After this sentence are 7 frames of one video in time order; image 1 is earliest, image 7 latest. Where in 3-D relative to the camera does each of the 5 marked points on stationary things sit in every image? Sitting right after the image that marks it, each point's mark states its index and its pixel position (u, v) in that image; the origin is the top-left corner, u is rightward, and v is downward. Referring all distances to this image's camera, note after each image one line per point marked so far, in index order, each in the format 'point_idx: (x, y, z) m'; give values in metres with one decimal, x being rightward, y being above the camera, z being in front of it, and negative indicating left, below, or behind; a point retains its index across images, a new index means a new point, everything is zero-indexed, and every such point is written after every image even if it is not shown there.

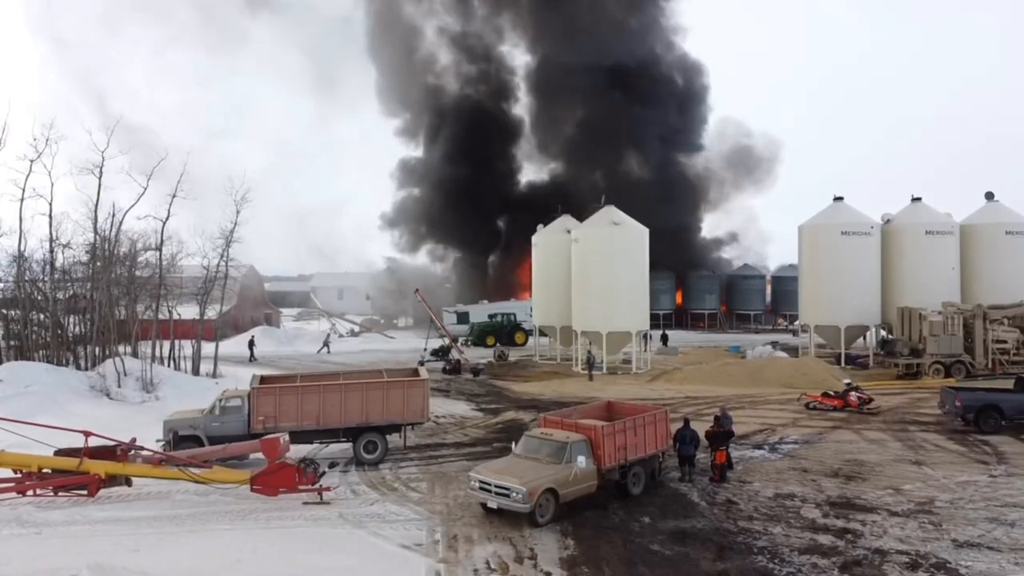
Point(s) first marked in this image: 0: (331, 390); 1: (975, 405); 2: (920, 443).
0: (-3.5, -2.0, +13.9) m
1: (+10.8, -2.7, +16.4) m
2: (+9.0, -3.4, +15.7) m
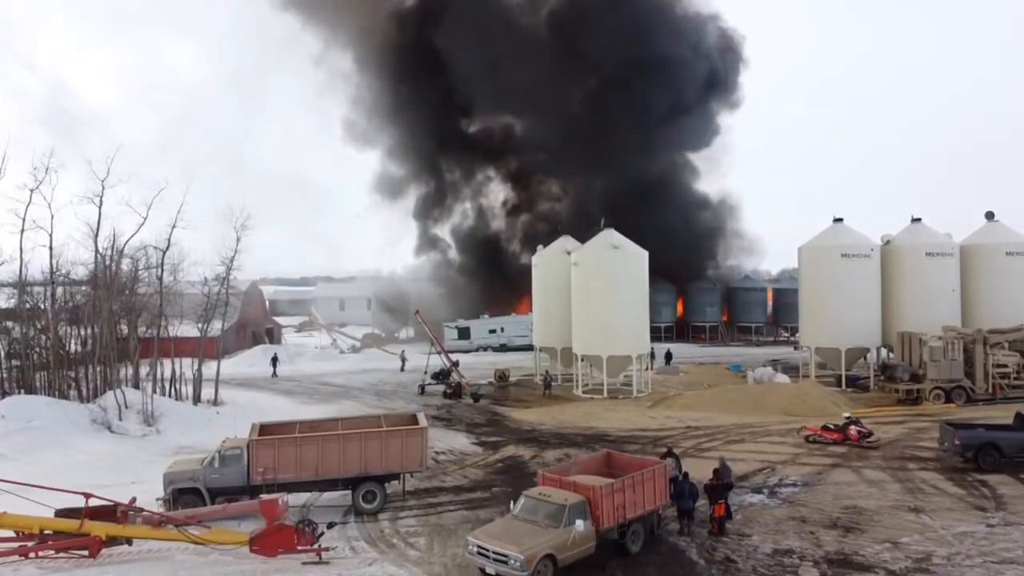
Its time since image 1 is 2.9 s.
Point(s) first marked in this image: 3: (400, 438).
0: (-3.6, -3.0, +13.9) m
1: (+10.8, -3.6, +16.4) m
2: (+9.0, -4.3, +15.7) m
3: (-2.2, -3.0, +14.1) m
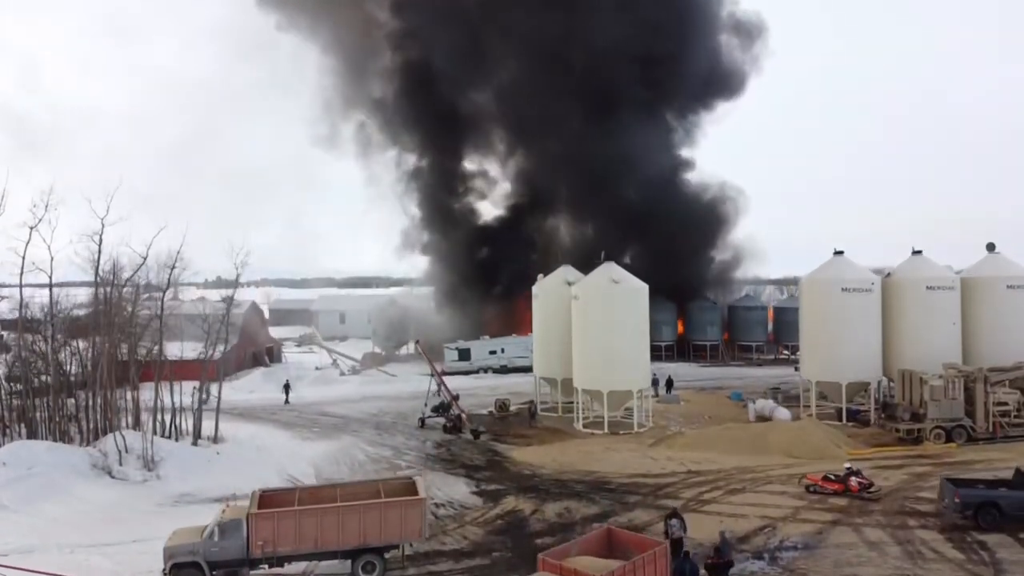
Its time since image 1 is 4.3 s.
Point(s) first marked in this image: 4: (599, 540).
0: (-3.6, -4.4, +13.9) m
1: (+10.8, -5.0, +16.4) m
2: (+9.0, -5.7, +15.7) m
3: (-2.2, -4.4, +14.1) m
4: (+1.6, -4.6, +13.0) m
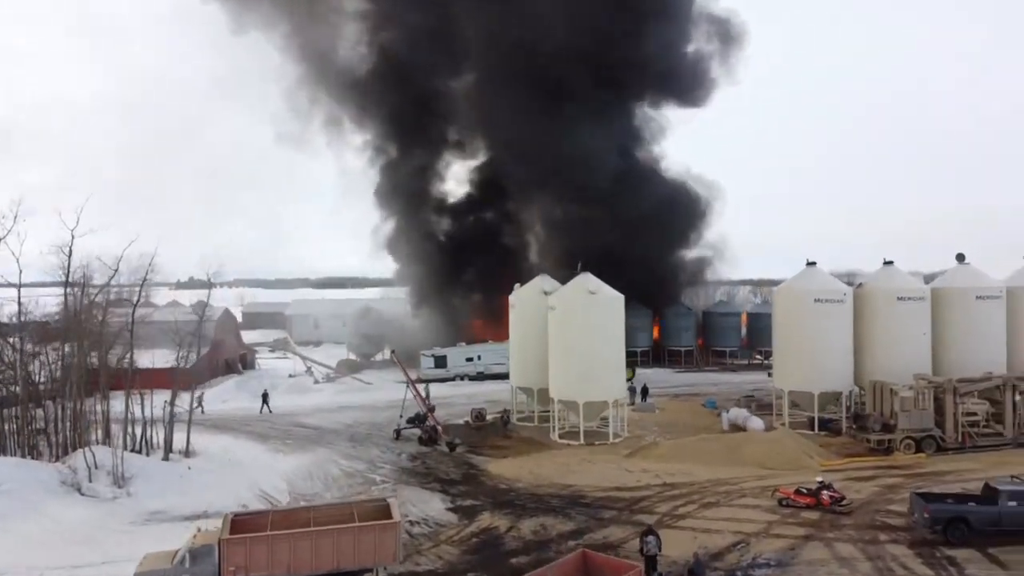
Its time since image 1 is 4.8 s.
0: (-4.1, -4.8, +13.7) m
1: (+10.2, -5.4, +16.7) m
2: (+8.4, -6.2, +15.9) m
3: (-2.7, -4.8, +14.0) m
4: (+1.1, -5.1, +13.0) m
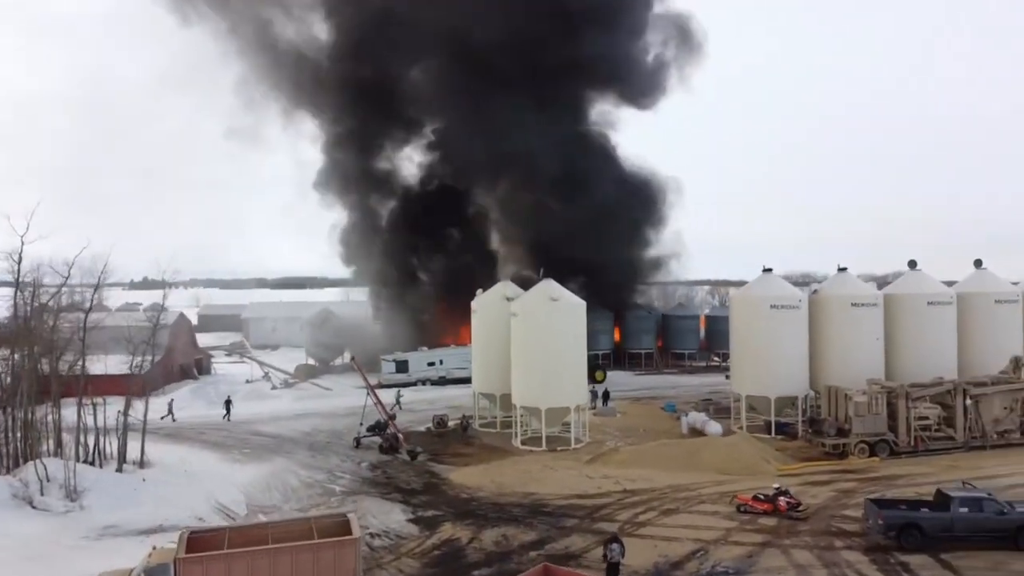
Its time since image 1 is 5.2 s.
0: (-4.8, -5.1, +13.4) m
1: (+9.3, -5.7, +17.1) m
2: (+7.6, -6.4, +16.2) m
3: (-3.5, -5.1, +13.7) m
4: (+0.4, -5.3, +12.9) m
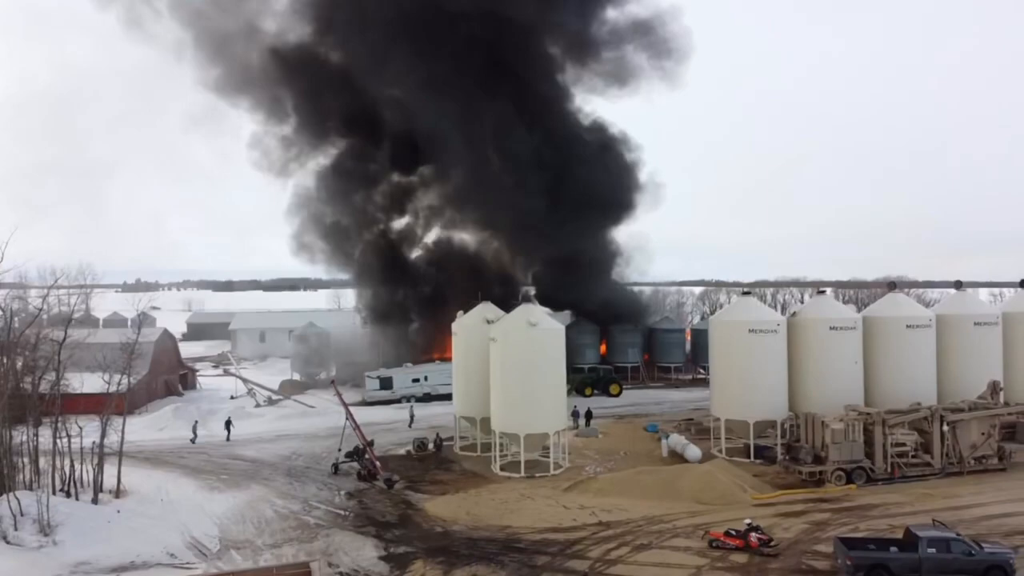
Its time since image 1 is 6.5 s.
0: (-5.5, -6.1, +13.3) m
1: (+8.5, -6.7, +17.1) m
2: (+6.8, -7.4, +16.2) m
3: (-4.2, -6.1, +13.7) m
4: (-0.3, -6.4, +12.9) m
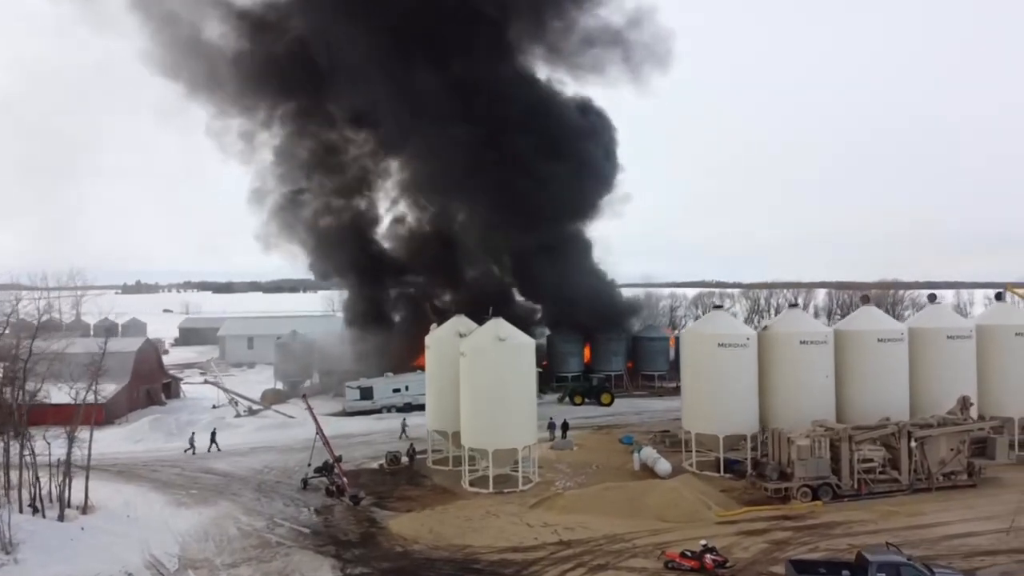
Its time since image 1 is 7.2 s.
0: (-6.8, -6.7, +13.3) m
1: (+7.3, -7.3, +17.1) m
2: (+5.6, -8.0, +16.2) m
3: (-5.5, -6.7, +13.7) m
4: (-1.6, -7.0, +12.9) m
